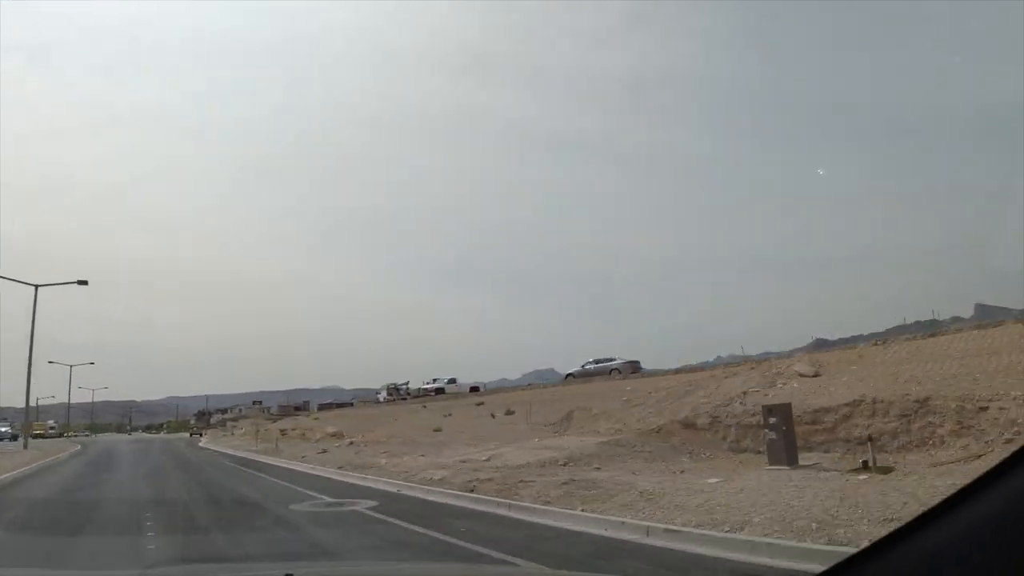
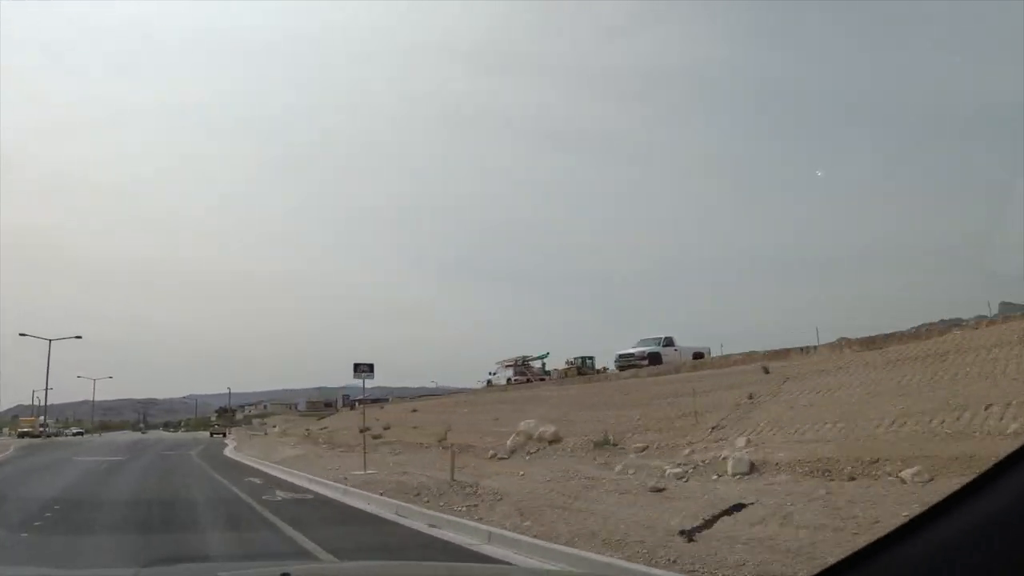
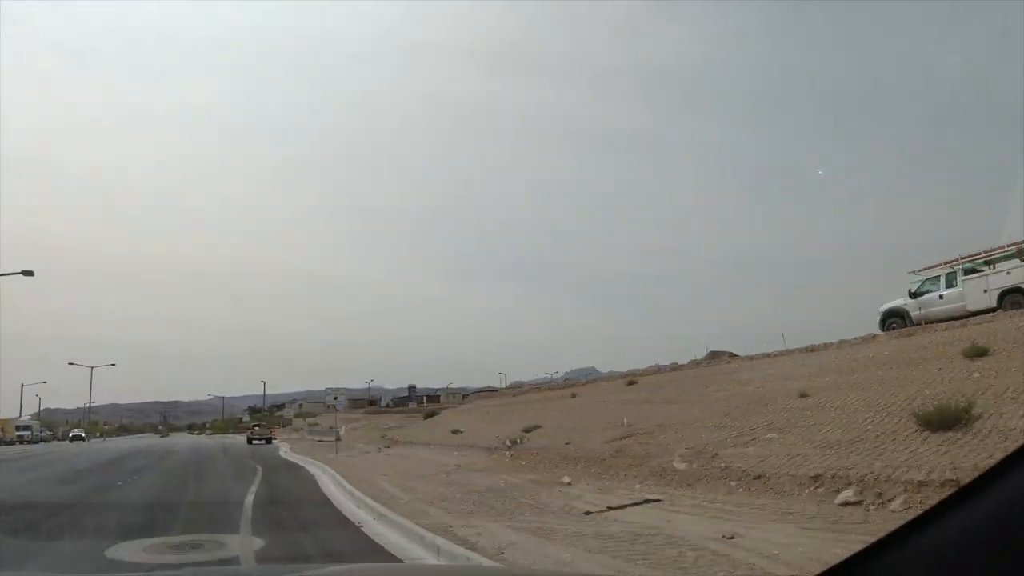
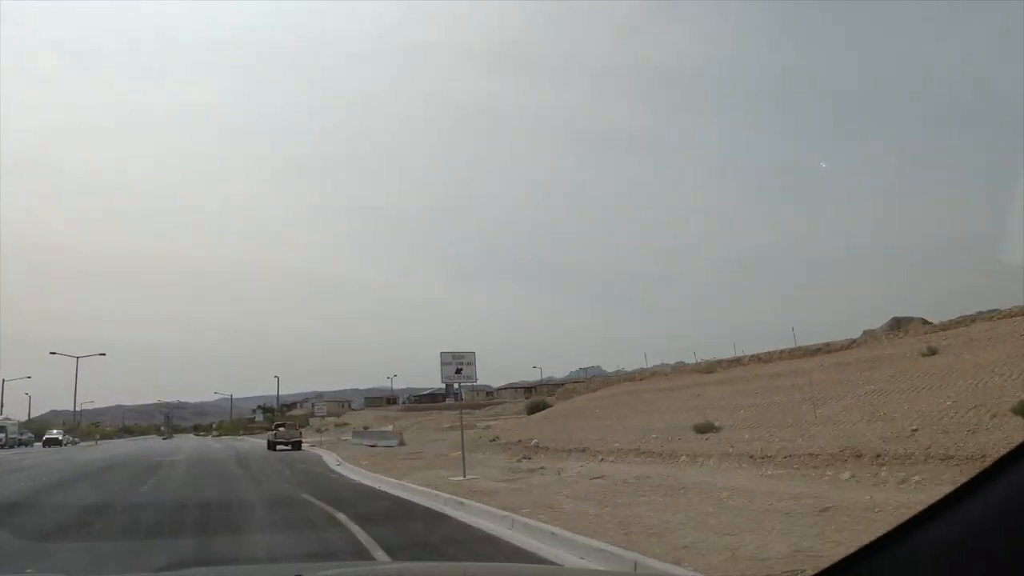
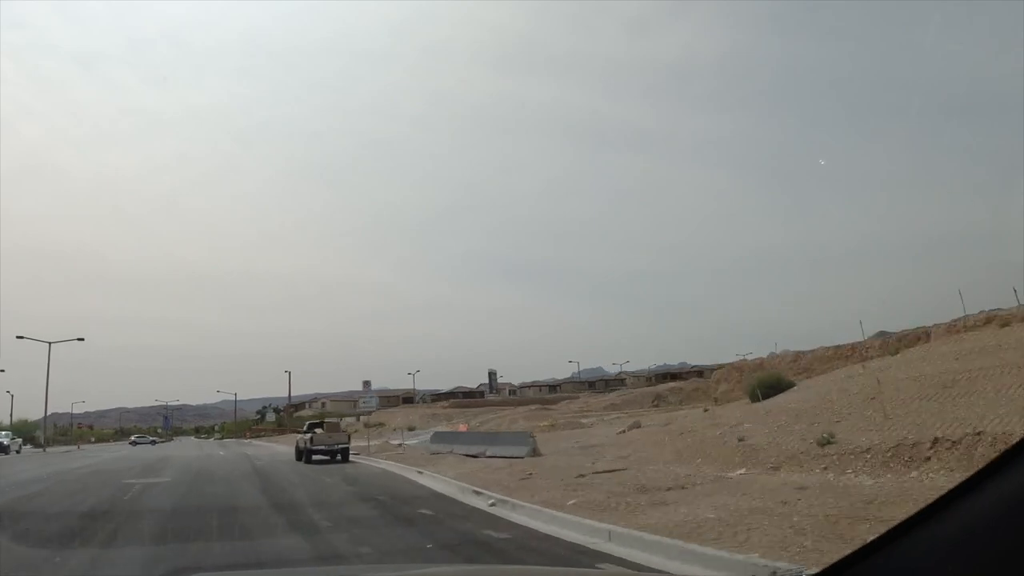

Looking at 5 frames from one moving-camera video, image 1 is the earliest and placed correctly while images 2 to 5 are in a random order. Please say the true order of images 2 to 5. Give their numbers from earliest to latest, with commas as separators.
2, 3, 4, 5
